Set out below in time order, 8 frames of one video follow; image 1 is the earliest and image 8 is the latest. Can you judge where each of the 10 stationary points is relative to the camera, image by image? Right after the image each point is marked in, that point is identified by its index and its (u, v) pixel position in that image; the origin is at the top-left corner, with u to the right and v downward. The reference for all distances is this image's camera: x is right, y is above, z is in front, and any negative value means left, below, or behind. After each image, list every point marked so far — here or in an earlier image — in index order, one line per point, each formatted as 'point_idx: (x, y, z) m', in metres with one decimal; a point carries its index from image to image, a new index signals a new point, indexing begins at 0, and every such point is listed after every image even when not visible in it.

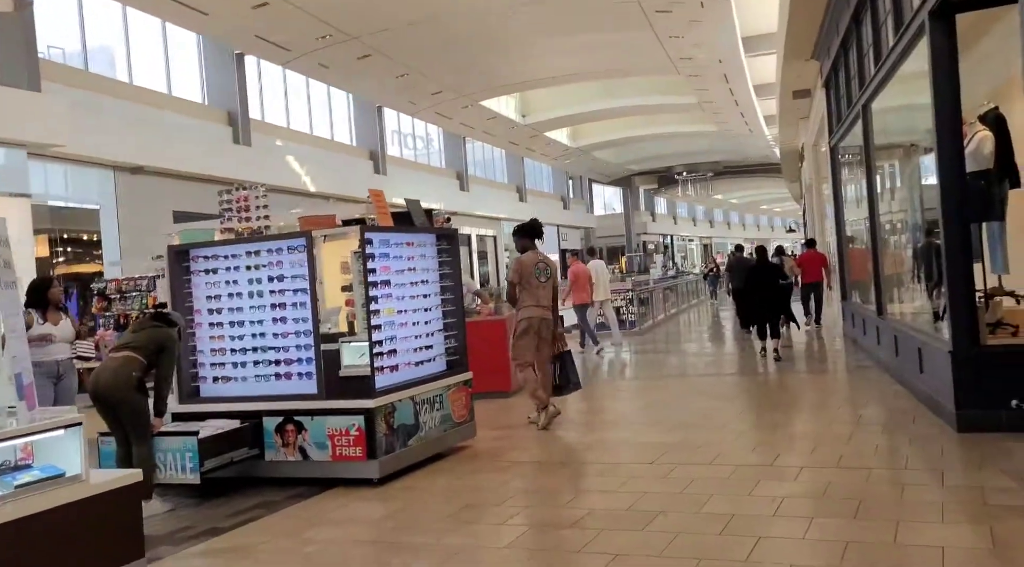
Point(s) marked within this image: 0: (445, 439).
0: (-0.4, -1.0, +5.9) m
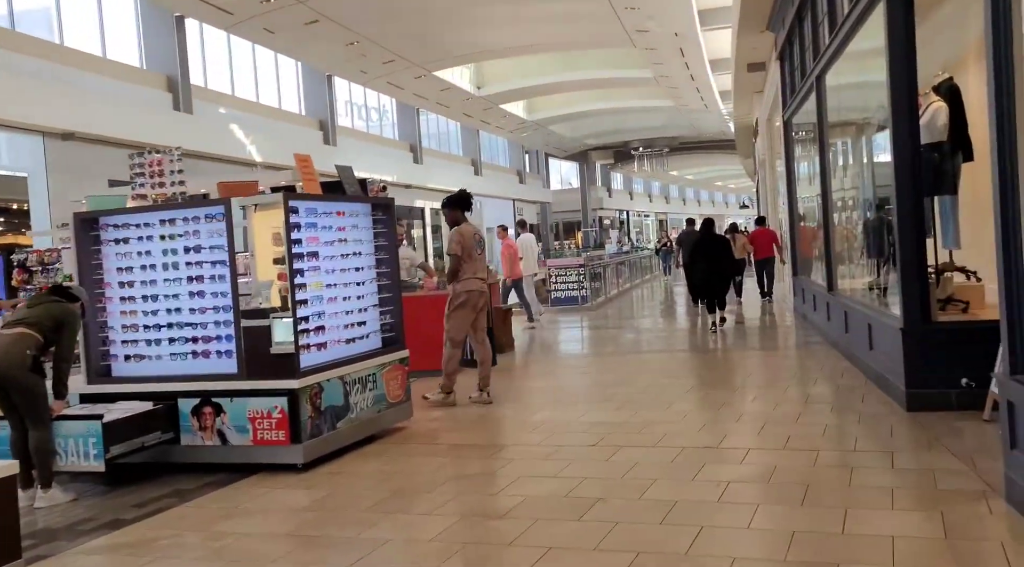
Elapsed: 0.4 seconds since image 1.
0: (-0.8, -0.9, +5.6) m
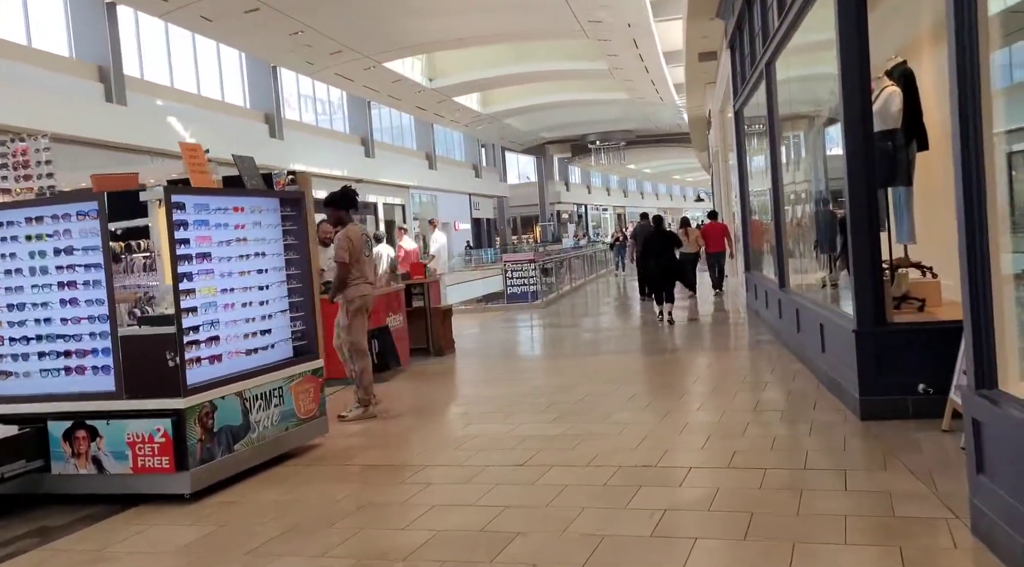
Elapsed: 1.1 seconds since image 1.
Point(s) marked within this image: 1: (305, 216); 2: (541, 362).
0: (-1.3, -0.9, +5.1) m
1: (-1.2, +0.4, +5.4) m
2: (+0.3, -0.8, +9.4) m
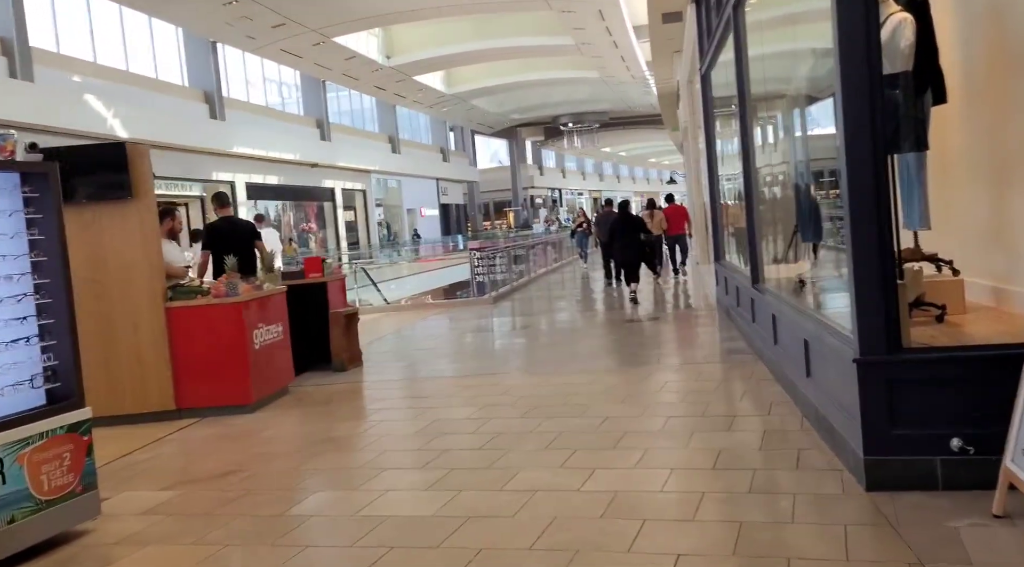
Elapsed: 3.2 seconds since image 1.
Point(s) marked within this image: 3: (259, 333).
0: (-1.9, -0.9, +3.4) m
1: (-1.9, +0.3, +3.7) m
2: (-0.4, -0.8, +7.7) m
3: (-1.8, -0.4, +6.4) m
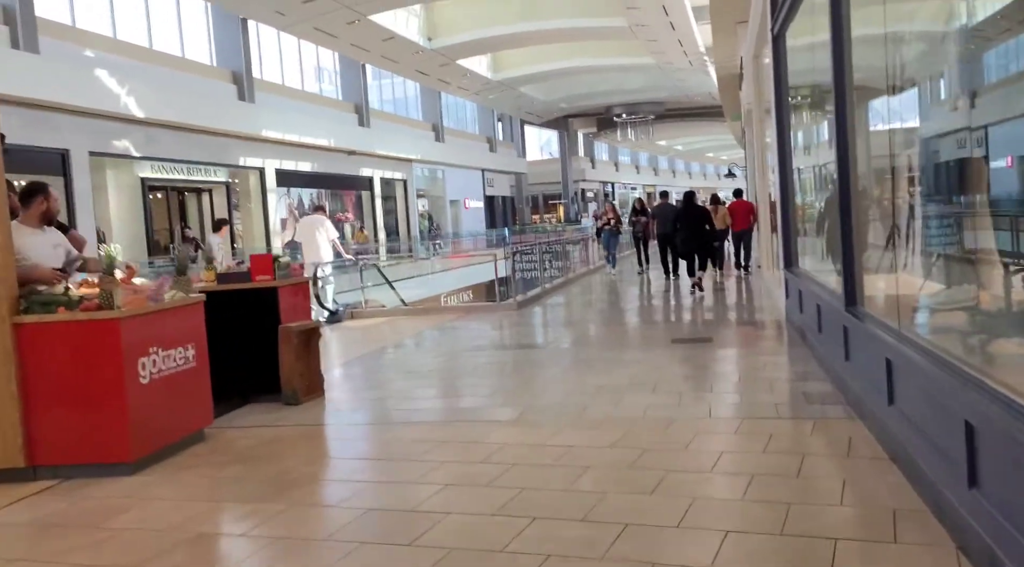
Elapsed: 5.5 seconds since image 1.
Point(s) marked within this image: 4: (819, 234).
0: (-2.1, -1.0, +1.6) m
1: (-2.0, +0.3, +1.9) m
2: (-0.4, -0.8, +5.9) m
3: (-1.8, -0.4, +4.6) m
4: (+2.5, +0.4, +7.3) m
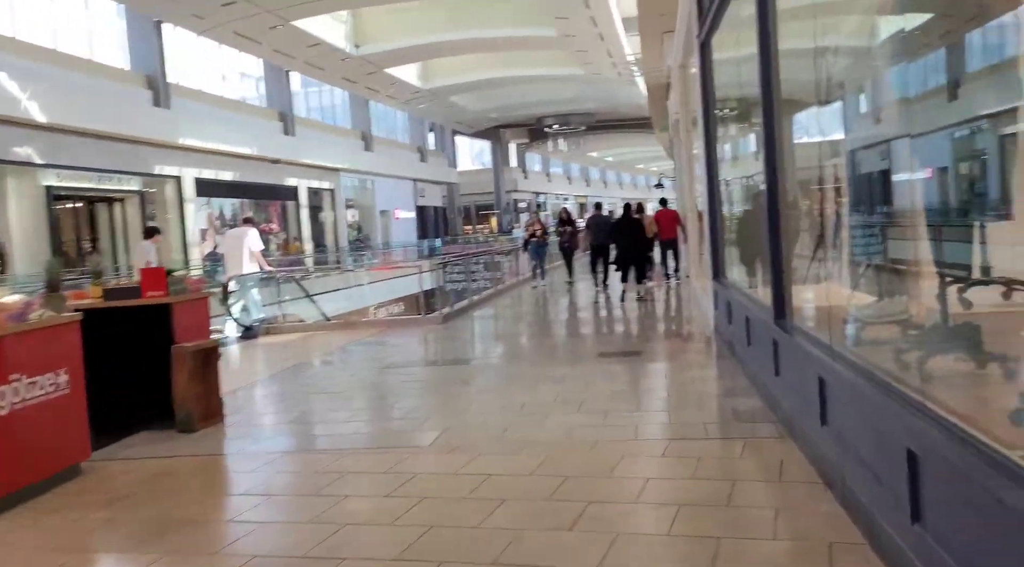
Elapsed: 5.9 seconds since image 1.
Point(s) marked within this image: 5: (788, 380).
0: (-2.3, -1.0, +1.1) m
1: (-2.3, +0.2, +1.4) m
2: (-0.9, -0.9, +5.5) m
3: (-2.2, -0.5, +4.1) m
4: (+1.8, +0.3, +7.1) m
5: (+1.5, -0.5, +4.8) m
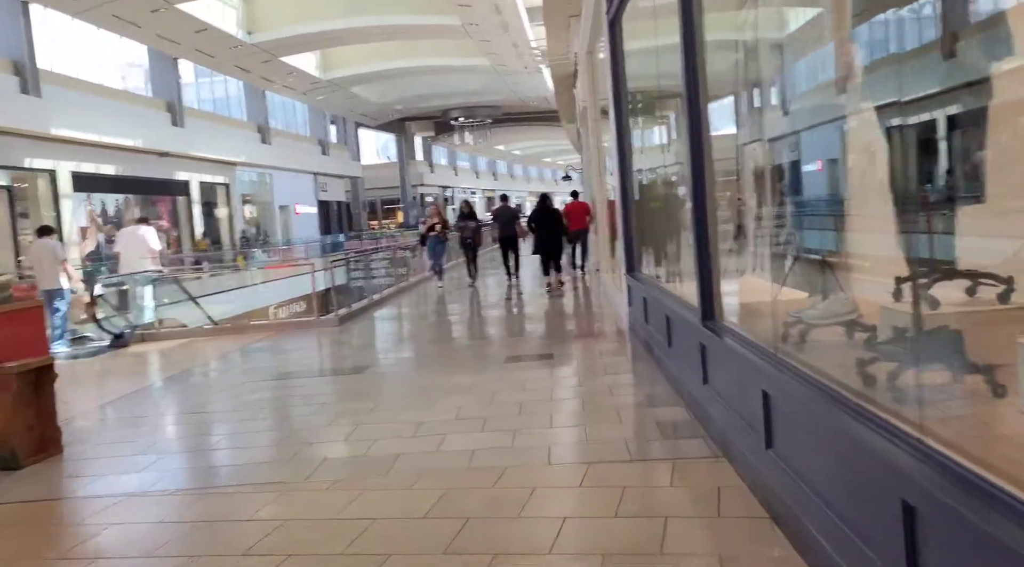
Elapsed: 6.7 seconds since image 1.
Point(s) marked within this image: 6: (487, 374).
0: (-2.4, -1.1, +0.1) m
1: (-2.4, +0.2, +0.5) m
2: (-1.4, -0.9, +4.6) m
3: (-2.7, -0.5, +3.2) m
4: (+1.1, +0.3, +6.6) m
5: (+1.0, -0.5, +4.2) m
6: (-0.2, -0.7, +7.1) m
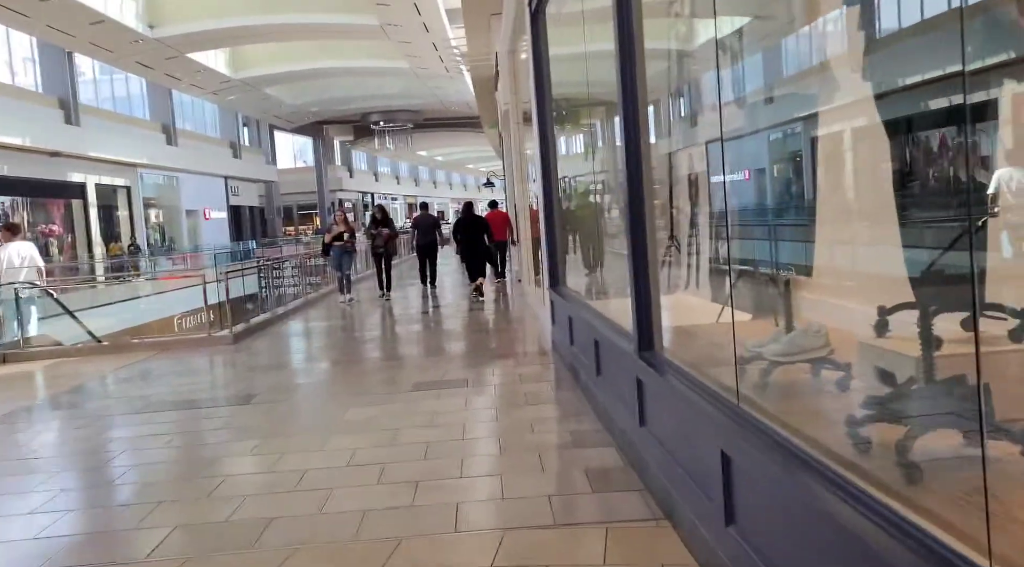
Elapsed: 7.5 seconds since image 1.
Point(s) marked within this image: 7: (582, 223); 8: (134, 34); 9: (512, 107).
0: (-2.4, -1.2, -0.8) m
1: (-2.5, +0.1, -0.5) m
2: (-1.8, -1.0, +3.8) m
3: (-2.9, -0.6, +2.2) m
4: (+0.5, +0.2, +5.9) m
5: (+0.6, -0.6, +3.6) m
6: (-0.9, -0.8, +6.3) m
7: (+0.5, +0.5, +6.4) m
8: (-8.0, +5.3, +18.9) m
9: (0.0, +2.6, +13.4) m
